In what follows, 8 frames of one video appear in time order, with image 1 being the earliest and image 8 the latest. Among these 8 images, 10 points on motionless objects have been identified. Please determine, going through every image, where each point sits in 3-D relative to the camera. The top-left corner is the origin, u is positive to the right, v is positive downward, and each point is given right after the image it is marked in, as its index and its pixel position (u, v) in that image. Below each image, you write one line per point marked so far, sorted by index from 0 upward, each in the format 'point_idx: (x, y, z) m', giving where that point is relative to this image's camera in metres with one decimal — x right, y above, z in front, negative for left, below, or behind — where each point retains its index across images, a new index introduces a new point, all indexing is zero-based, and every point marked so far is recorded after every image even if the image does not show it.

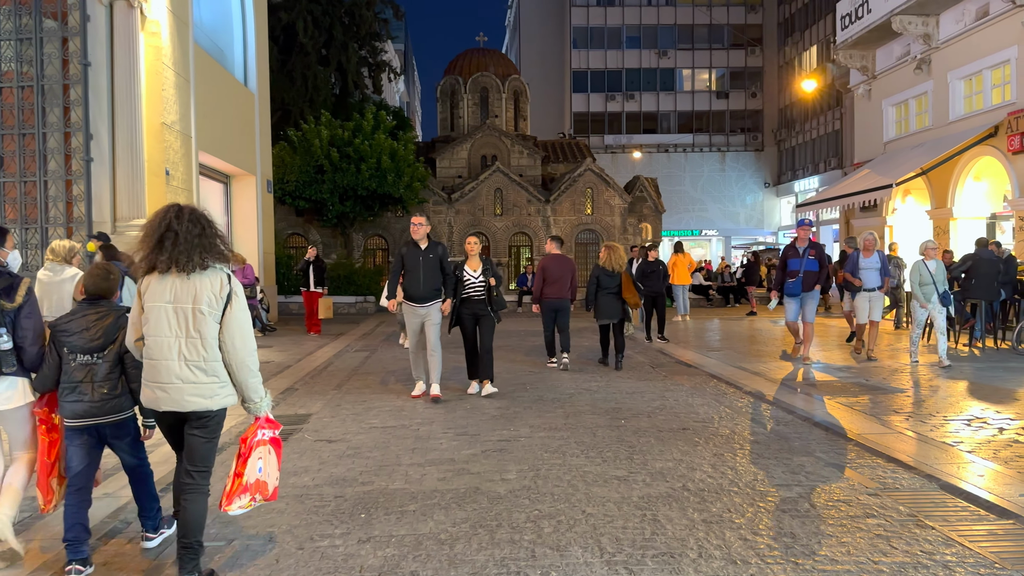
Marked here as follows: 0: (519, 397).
0: (+0.1, -1.2, +8.8) m
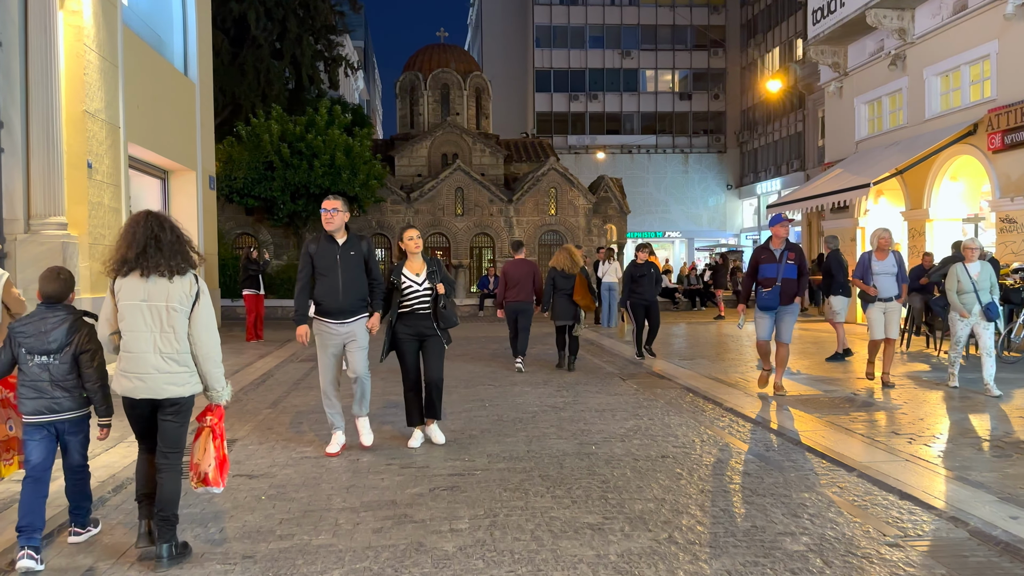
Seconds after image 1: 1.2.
0: (-0.4, -1.2, +7.8) m
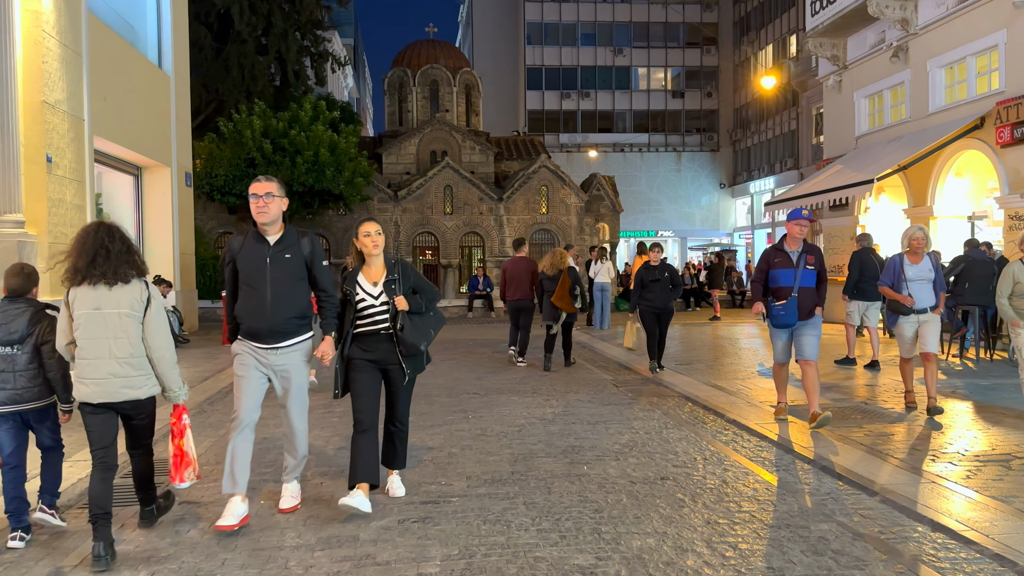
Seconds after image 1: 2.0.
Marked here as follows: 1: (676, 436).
0: (-0.5, -1.3, +7.2) m
1: (+1.4, -1.3, +6.9) m
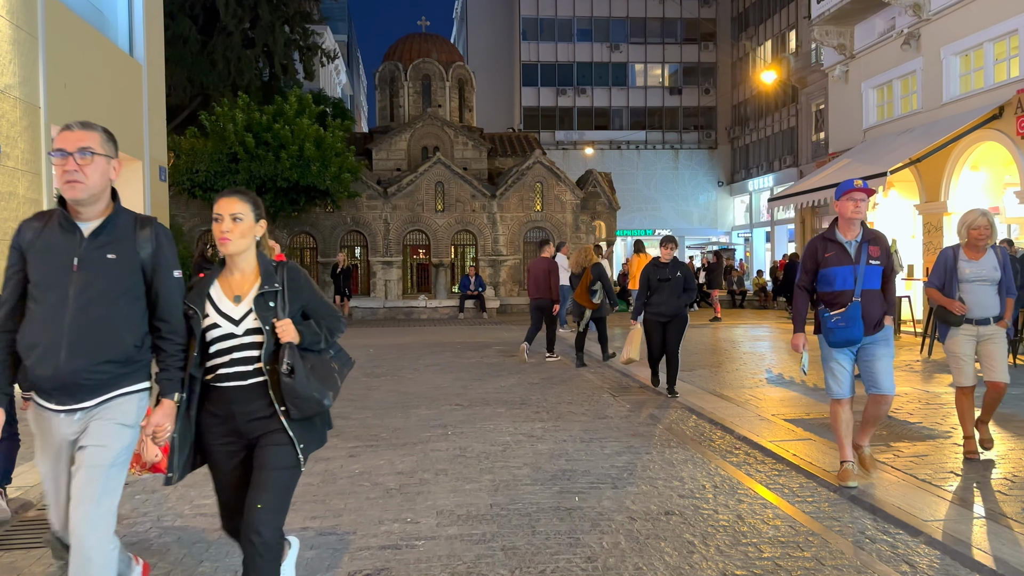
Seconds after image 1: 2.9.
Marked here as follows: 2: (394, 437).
0: (-0.6, -1.3, +6.3) m
1: (+1.3, -1.3, +6.0) m
2: (-1.0, -1.3, +6.8) m
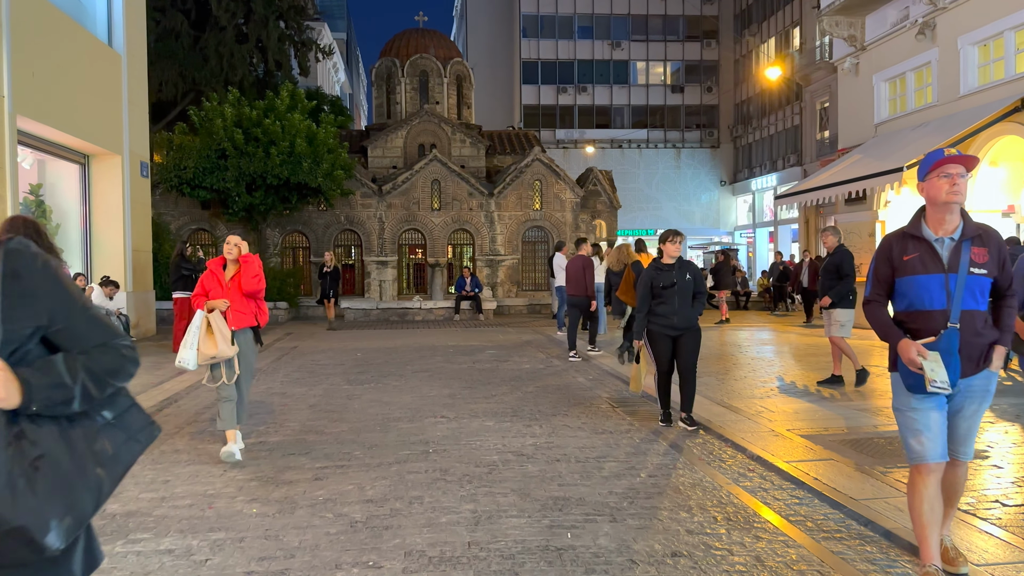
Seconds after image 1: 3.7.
0: (-0.7, -1.3, +5.7) m
1: (+1.2, -1.3, +5.4) m
2: (-1.1, -1.3, +6.1) m
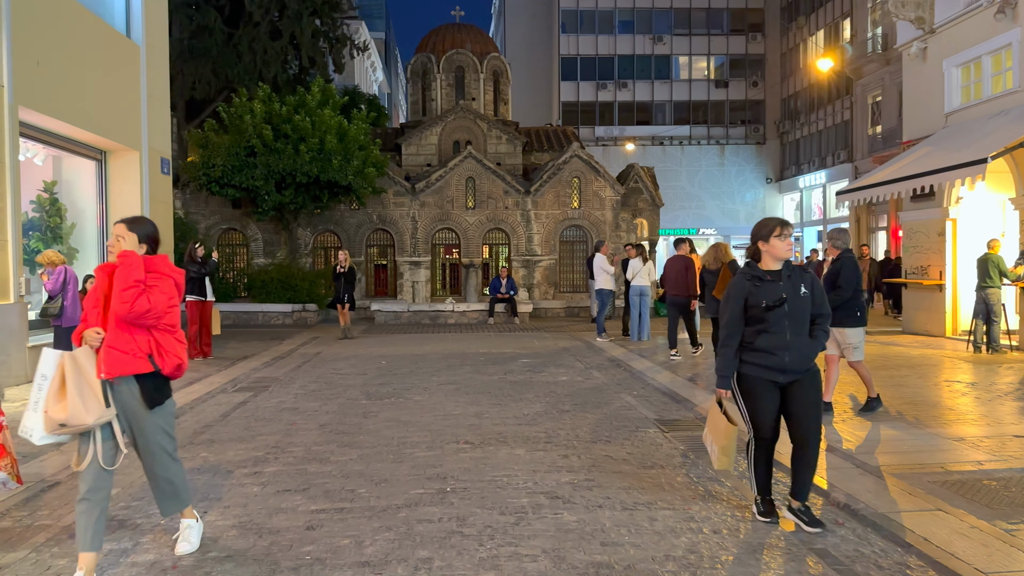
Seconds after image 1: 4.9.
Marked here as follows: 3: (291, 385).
0: (-0.5, -1.4, +4.7) m
1: (+1.4, -1.4, +4.3) m
2: (-0.9, -1.4, +5.2) m
3: (-2.8, -1.3, +10.3) m
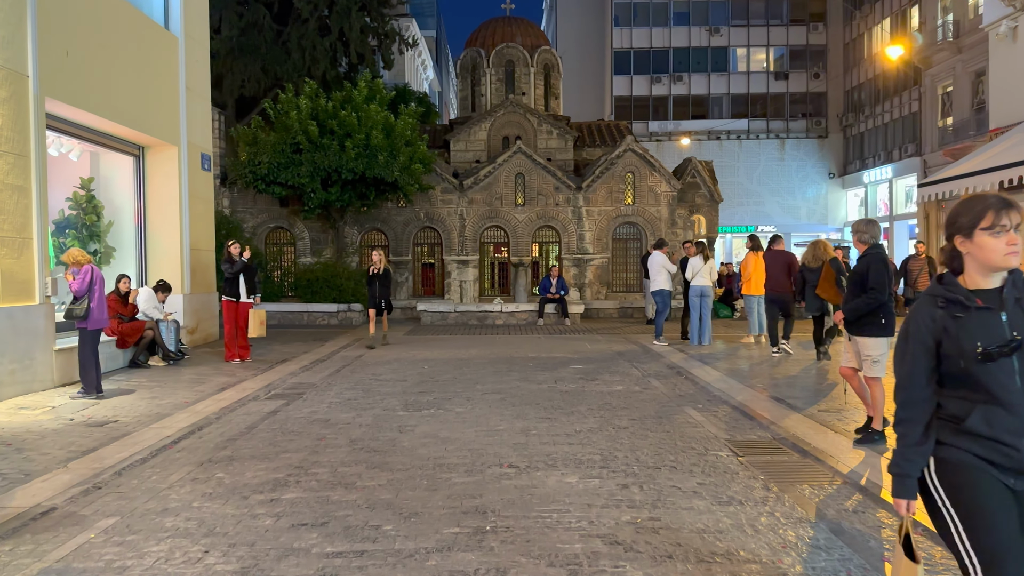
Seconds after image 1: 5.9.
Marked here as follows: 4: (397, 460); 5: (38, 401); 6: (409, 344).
0: (-0.3, -1.4, +3.9) m
1: (+1.6, -1.4, +3.4) m
2: (-0.6, -1.4, +4.4) m
3: (-2.2, -1.3, +9.7) m
4: (-0.9, -1.3, +6.2) m
5: (-5.1, -1.2, +8.6) m
6: (-2.0, -1.1, +15.2) m
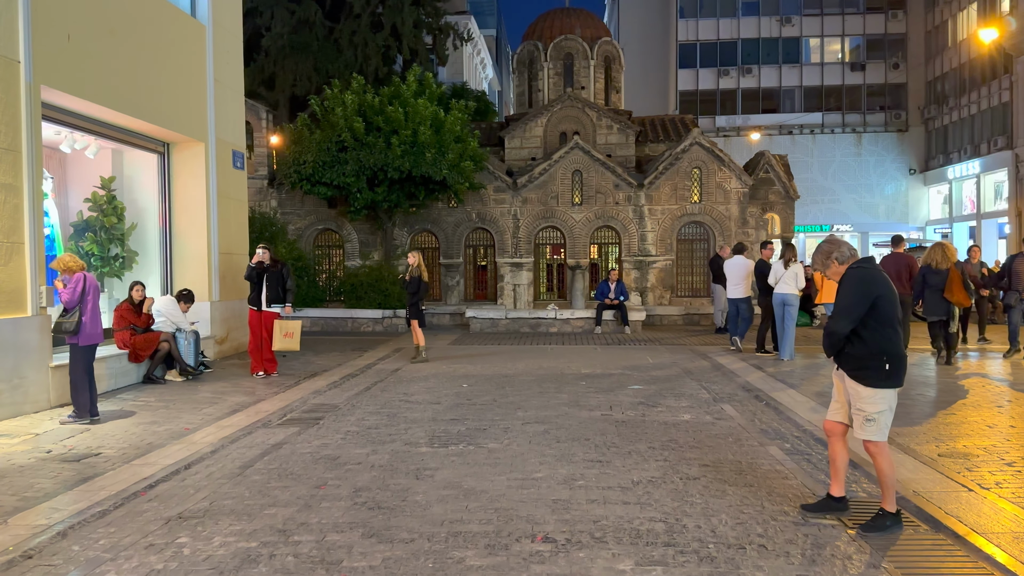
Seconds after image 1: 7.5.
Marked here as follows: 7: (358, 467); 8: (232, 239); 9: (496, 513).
0: (-0.2, -1.5, +2.6) m
1: (+1.6, -1.5, +1.9) m
2: (-0.5, -1.5, +3.1) m
3: (-1.7, -1.4, +8.5) m
4: (-0.7, -1.4, +4.9) m
5: (-4.7, -1.3, +7.7) m
6: (-1.0, -1.2, +14.0) m
7: (-1.2, -1.4, +6.3) m
8: (-4.8, +0.9, +13.7) m
9: (-0.1, -1.4, +5.0) m
